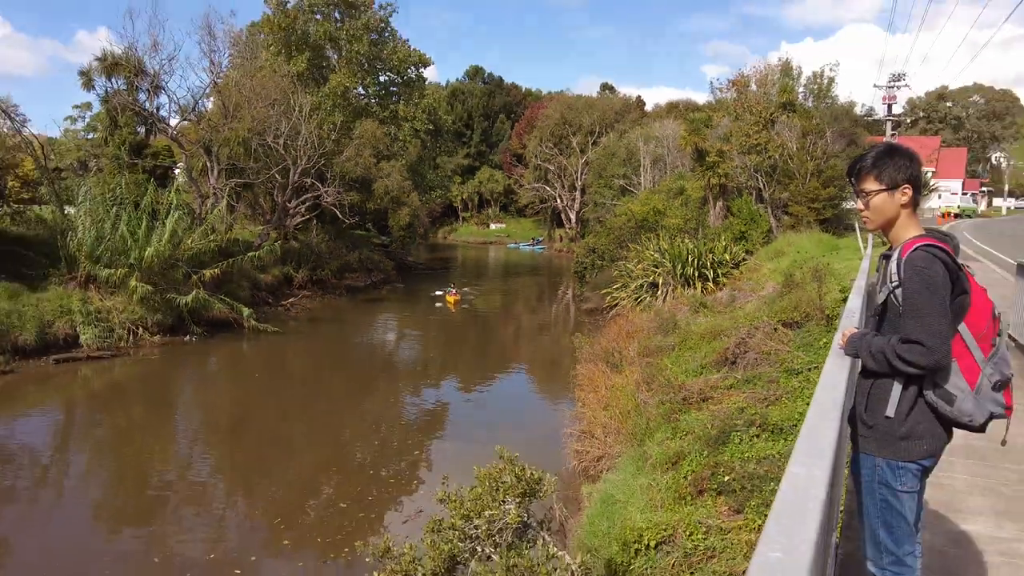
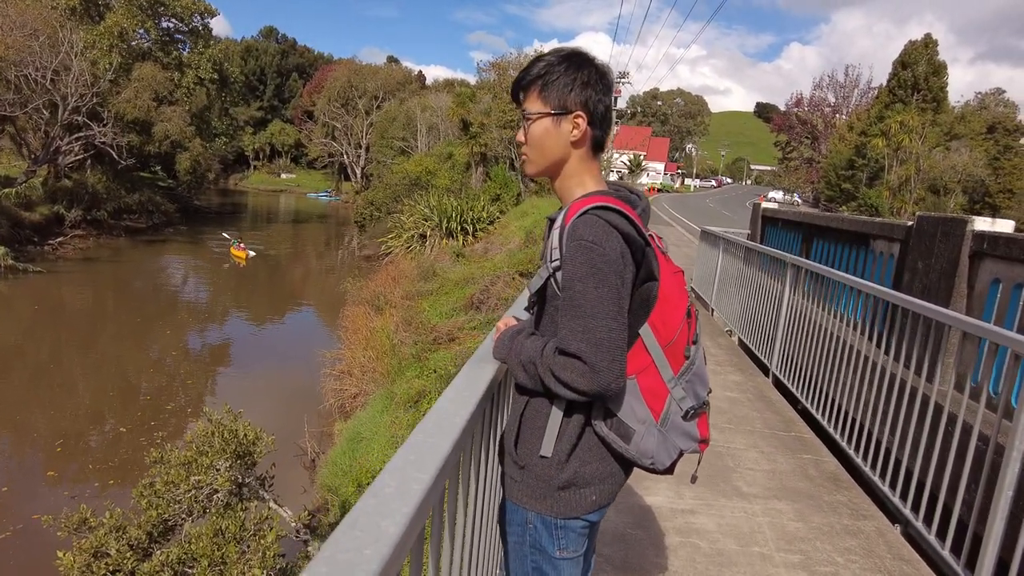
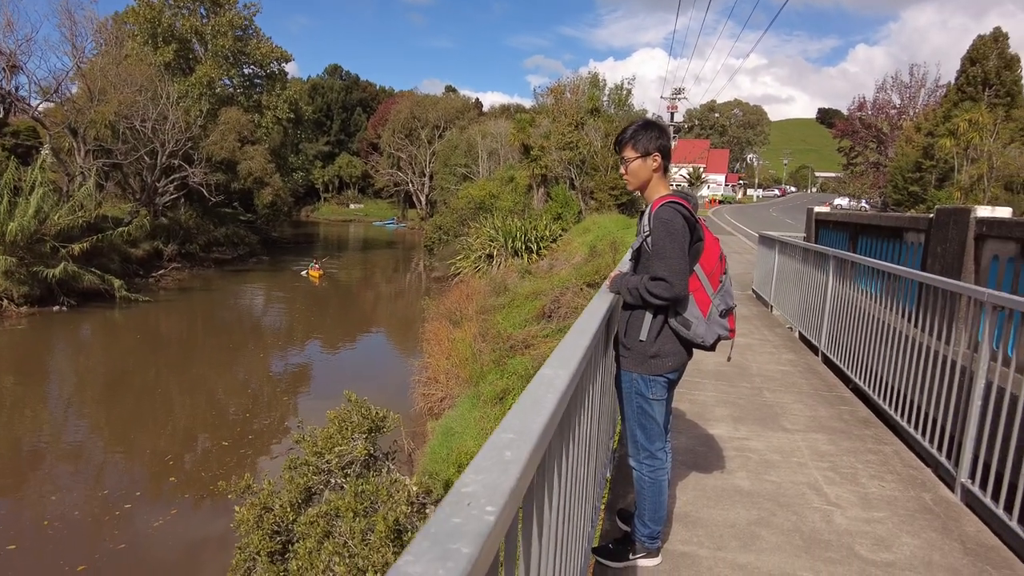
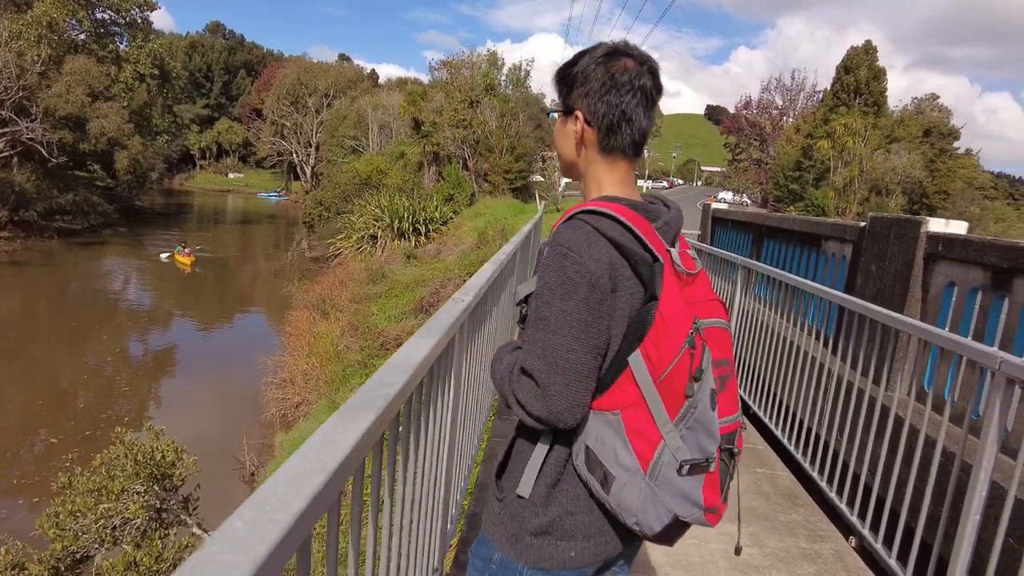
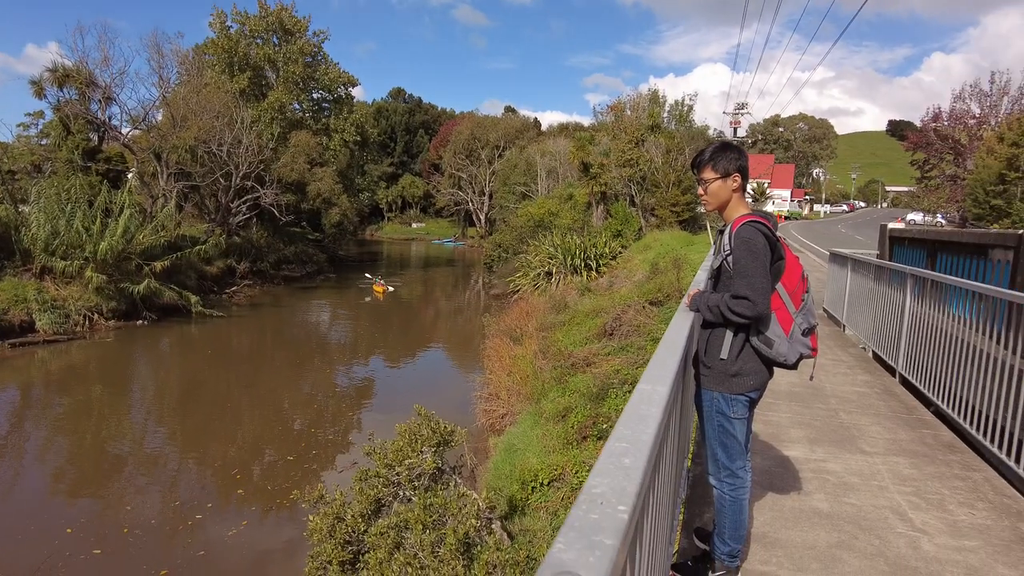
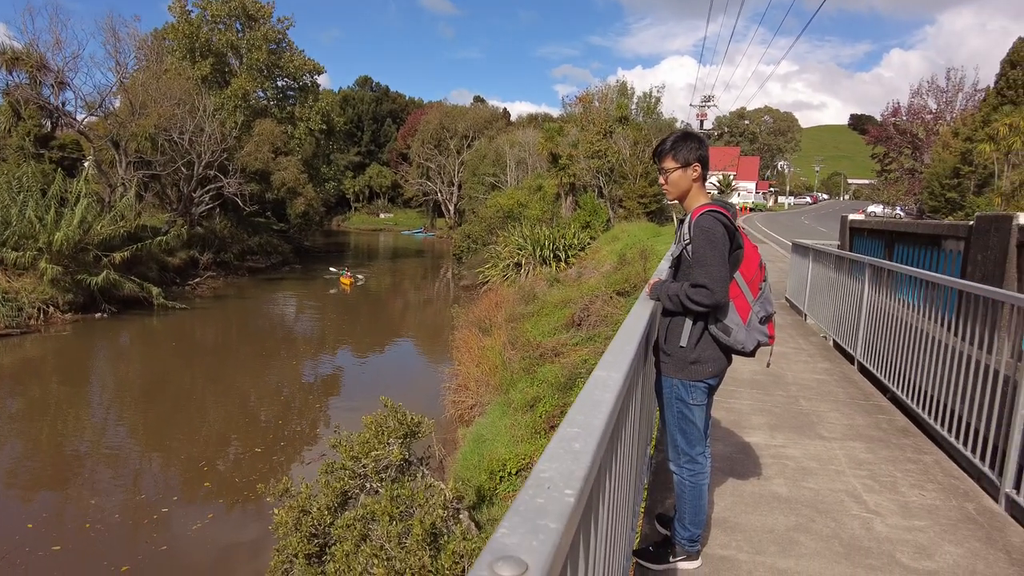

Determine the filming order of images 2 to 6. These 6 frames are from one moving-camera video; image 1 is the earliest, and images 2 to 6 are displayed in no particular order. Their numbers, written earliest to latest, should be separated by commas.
5, 6, 3, 2, 4
